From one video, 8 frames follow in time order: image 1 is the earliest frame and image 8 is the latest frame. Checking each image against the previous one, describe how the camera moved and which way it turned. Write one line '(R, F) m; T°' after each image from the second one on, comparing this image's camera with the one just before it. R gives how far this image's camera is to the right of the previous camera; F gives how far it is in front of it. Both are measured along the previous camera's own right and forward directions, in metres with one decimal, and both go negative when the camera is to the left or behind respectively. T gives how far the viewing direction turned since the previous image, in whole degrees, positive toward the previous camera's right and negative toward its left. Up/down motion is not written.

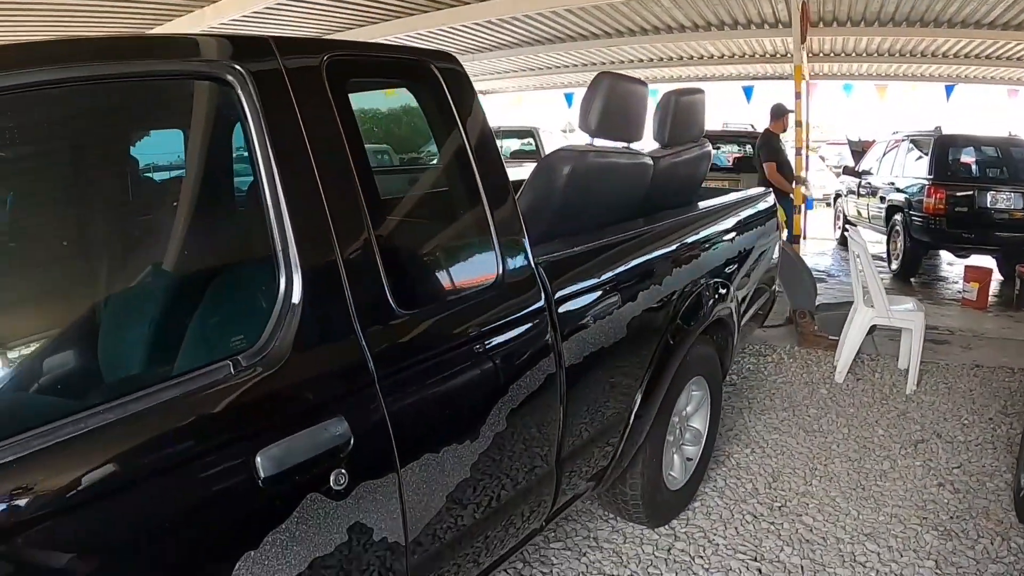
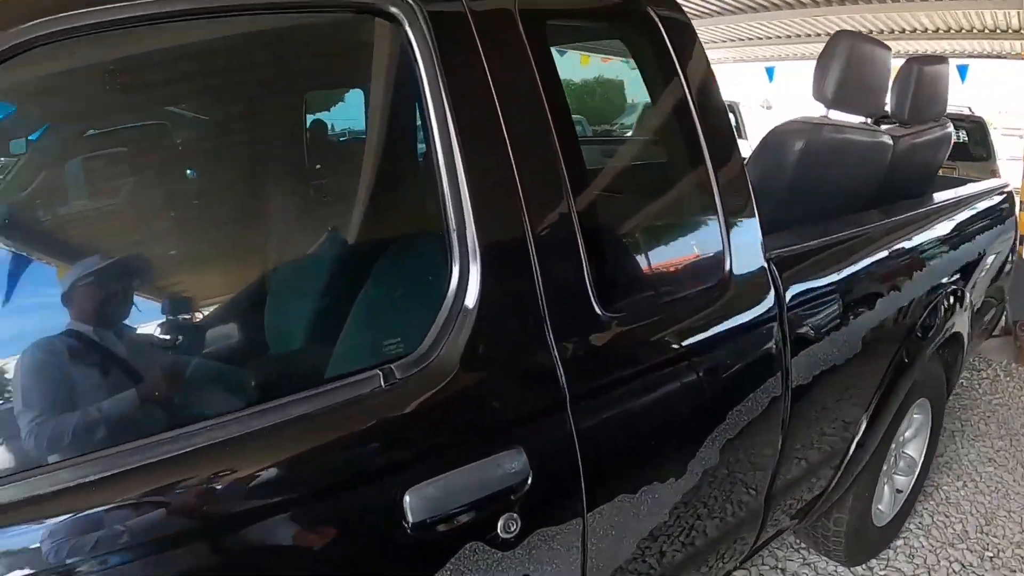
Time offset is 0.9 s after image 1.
(0.0, +0.1) m; -8°
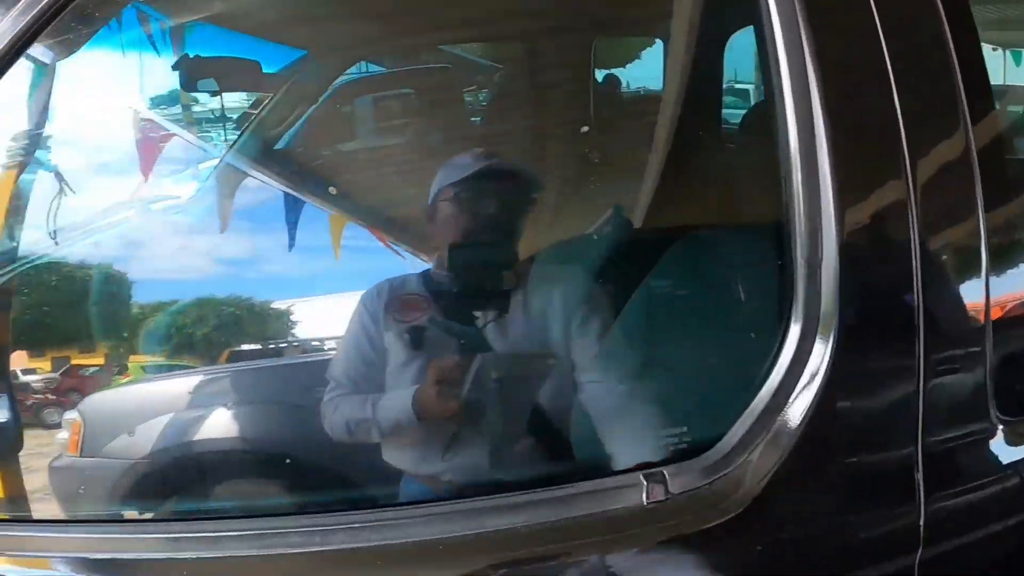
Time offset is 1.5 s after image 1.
(0.0, +0.1) m; -12°
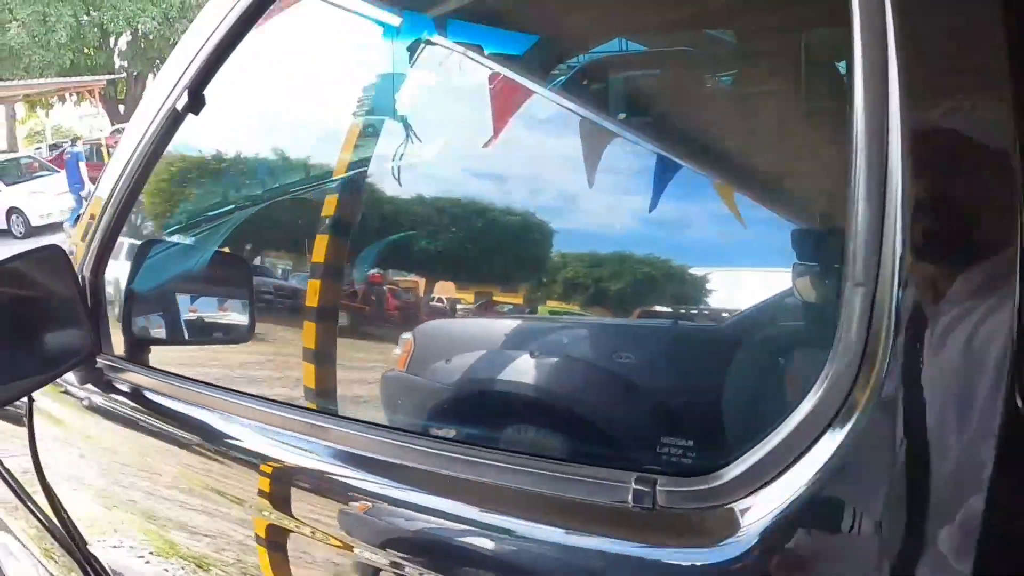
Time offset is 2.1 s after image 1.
(0.0, 0.0) m; -10°
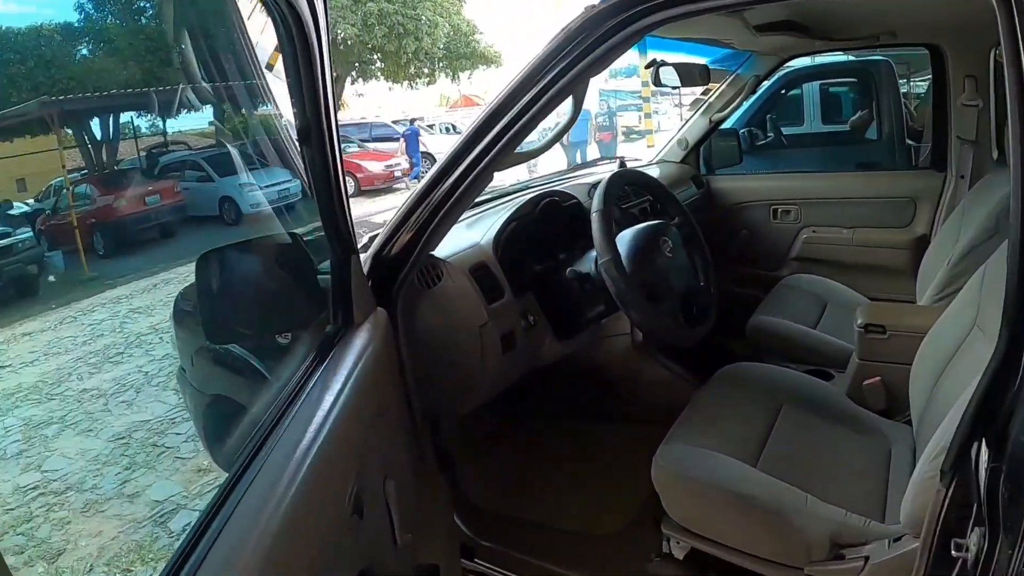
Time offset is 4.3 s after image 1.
(0.0, -0.4) m; -8°
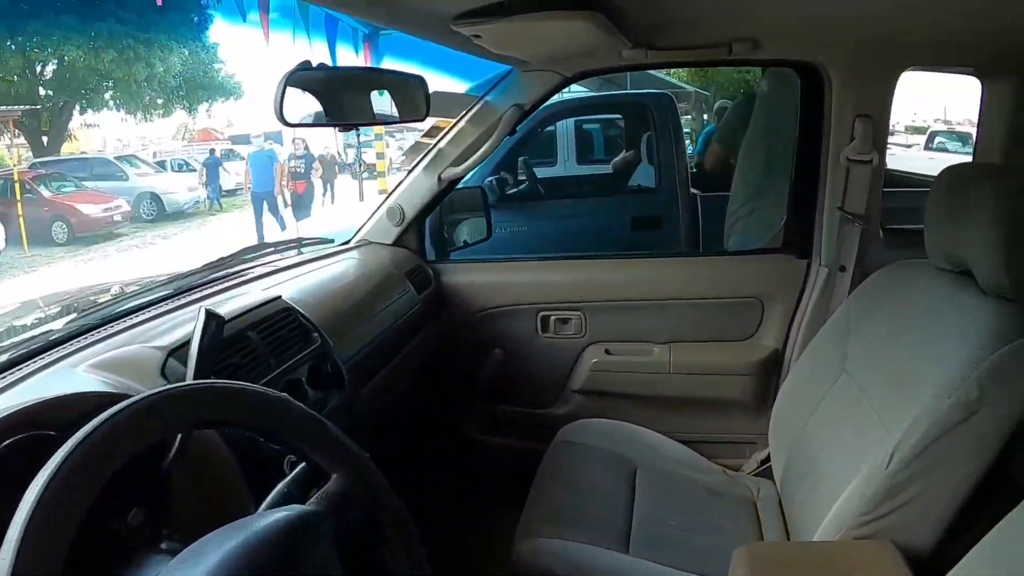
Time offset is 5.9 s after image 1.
(+0.2, +1.3) m; +11°
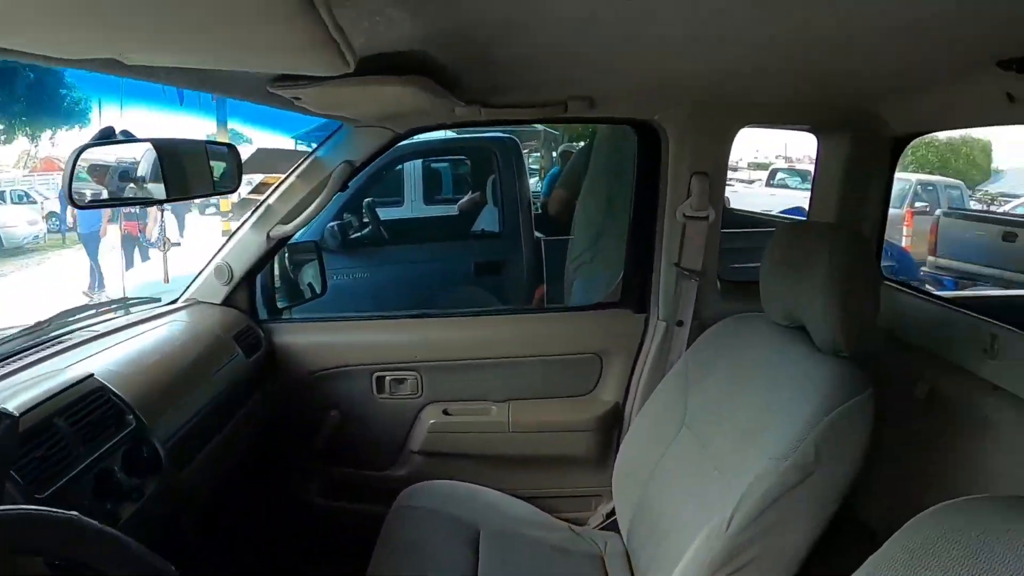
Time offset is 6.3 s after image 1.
(0.0, +0.1) m; +7°
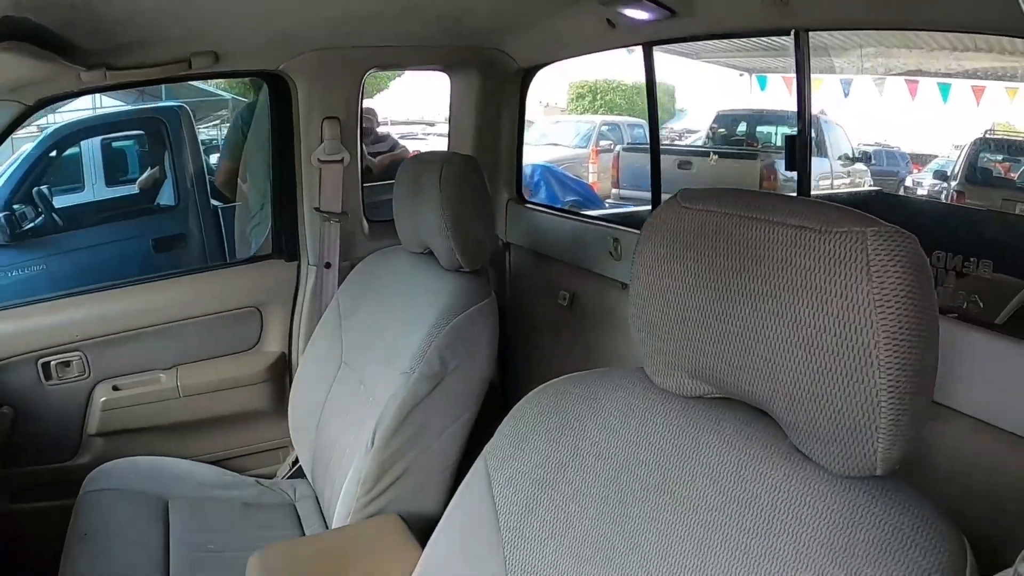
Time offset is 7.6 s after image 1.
(+0.1, 0.0) m; +13°
